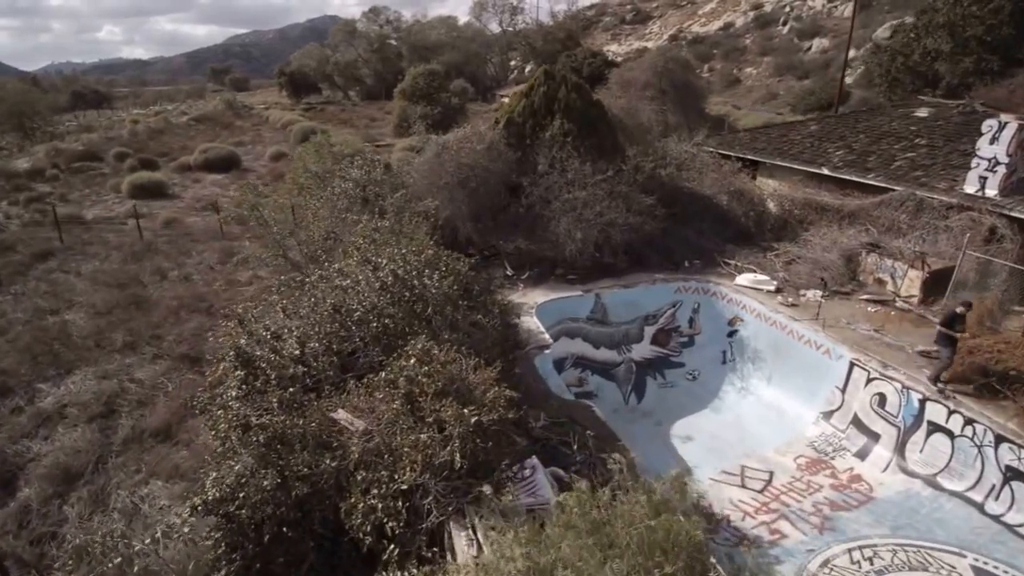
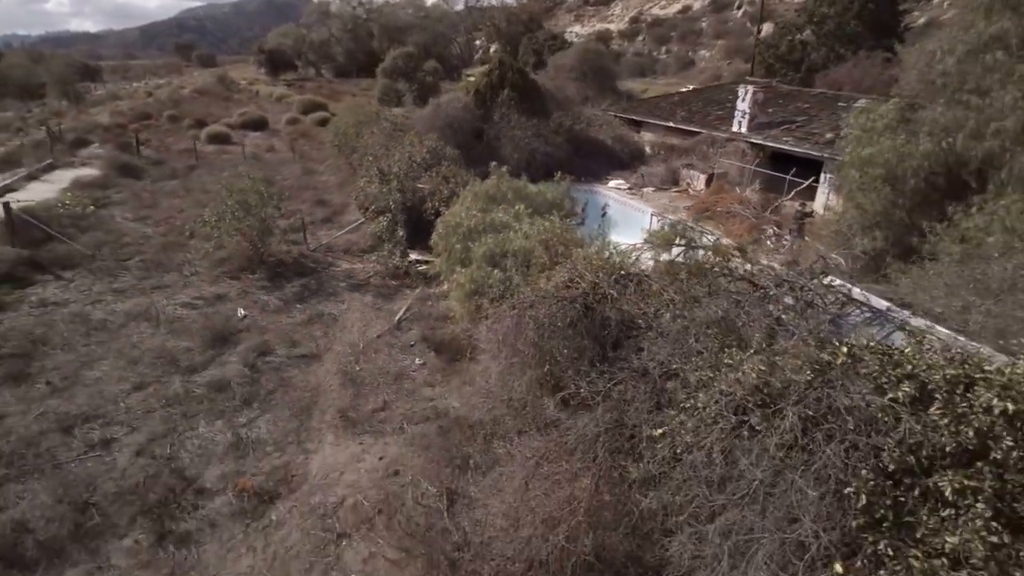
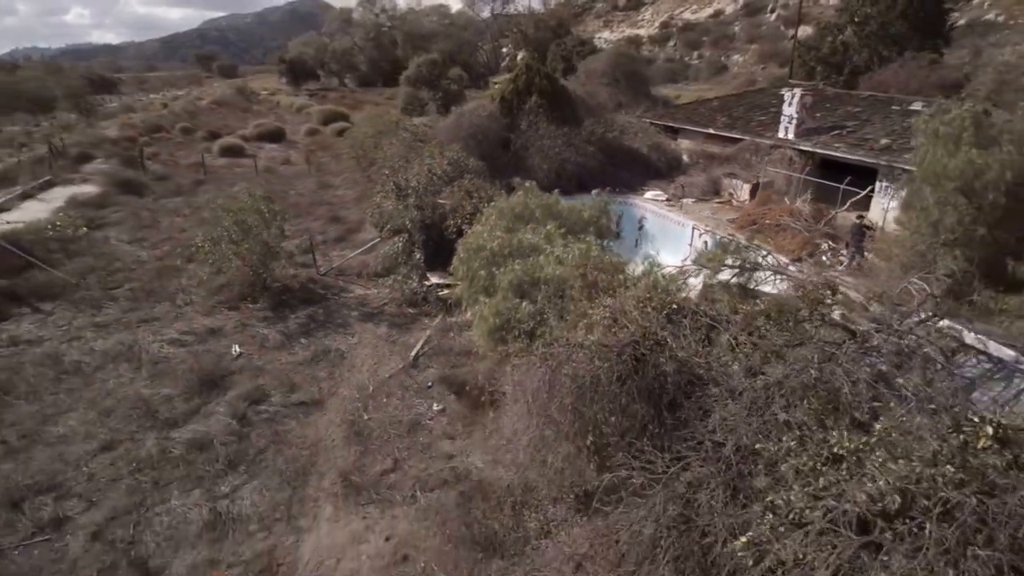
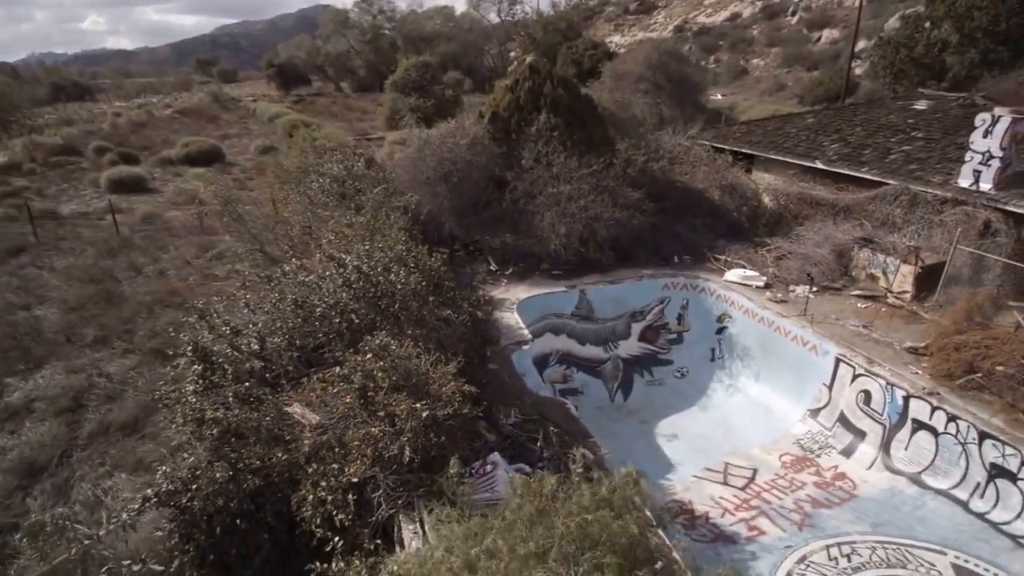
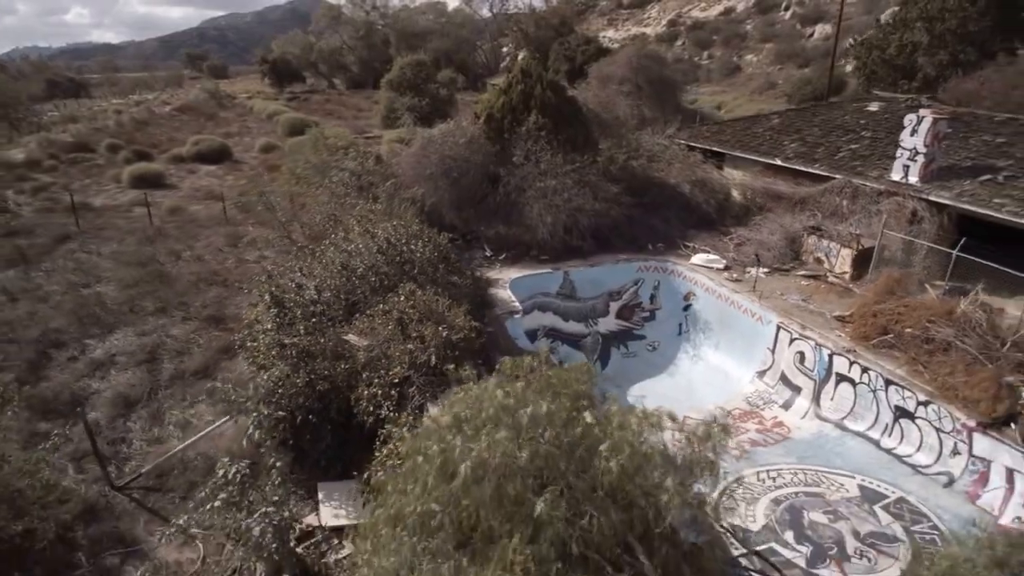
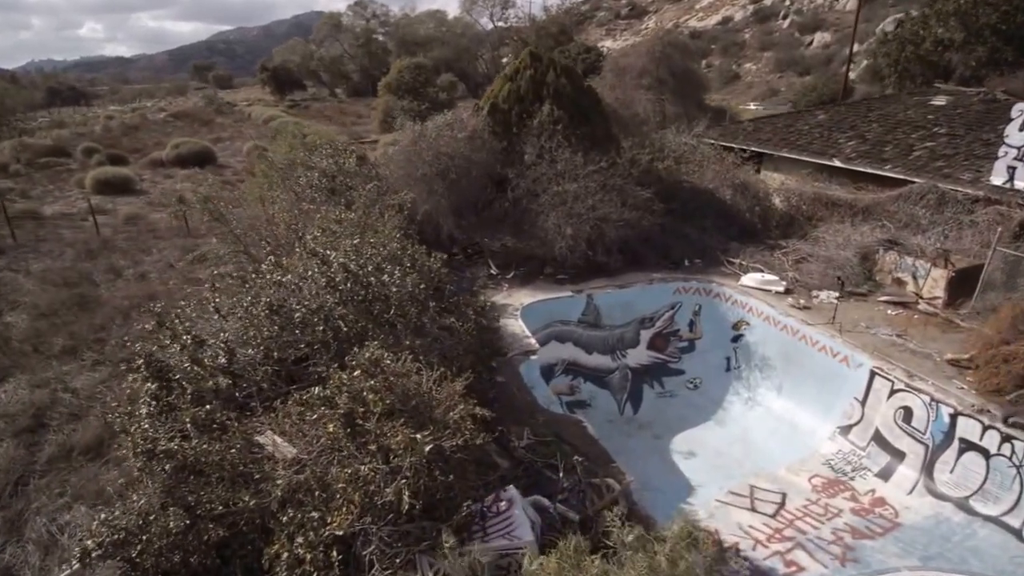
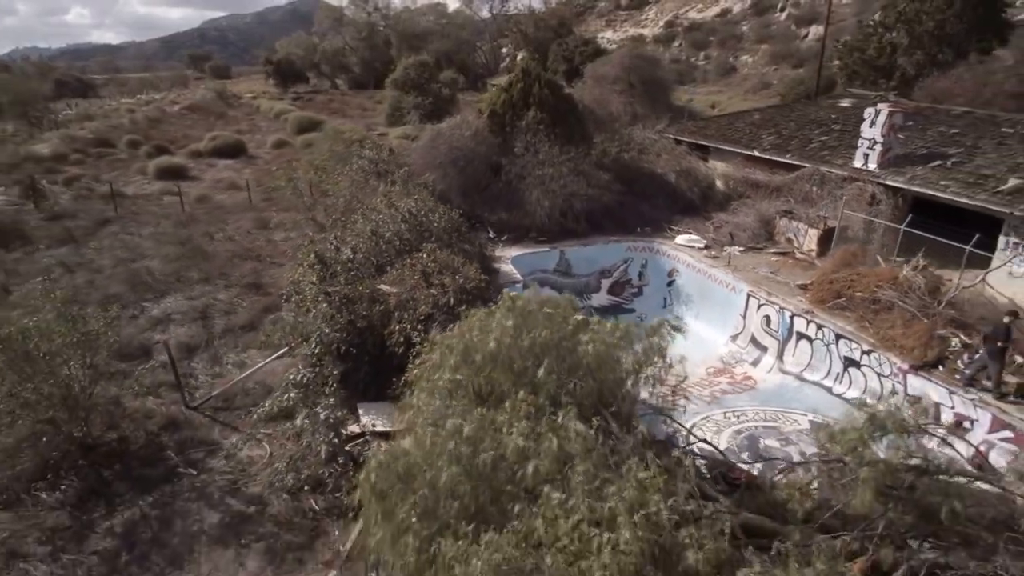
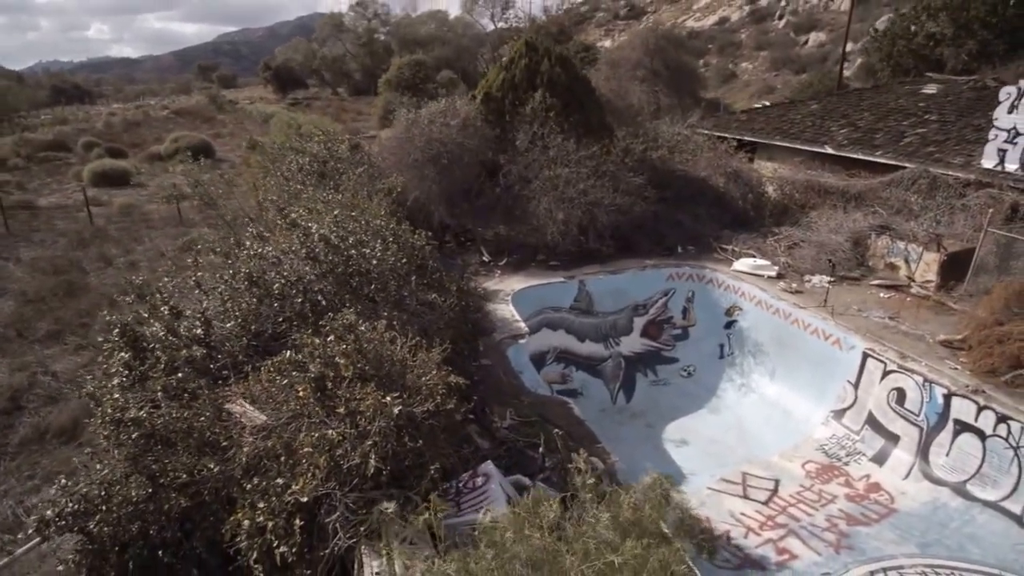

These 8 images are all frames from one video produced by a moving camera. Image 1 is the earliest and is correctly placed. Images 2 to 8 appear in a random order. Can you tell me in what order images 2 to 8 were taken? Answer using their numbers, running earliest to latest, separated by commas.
6, 8, 4, 5, 7, 3, 2
